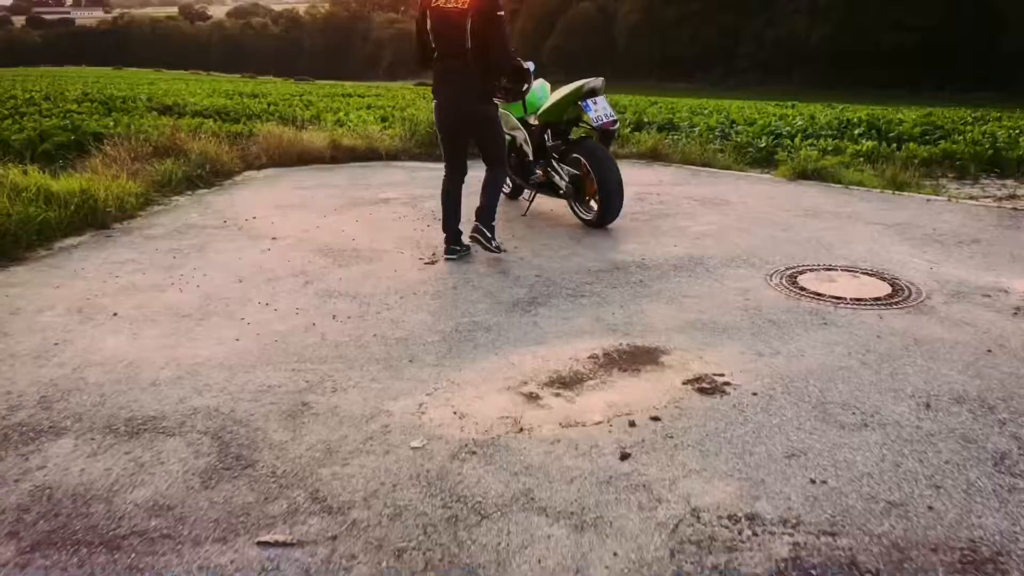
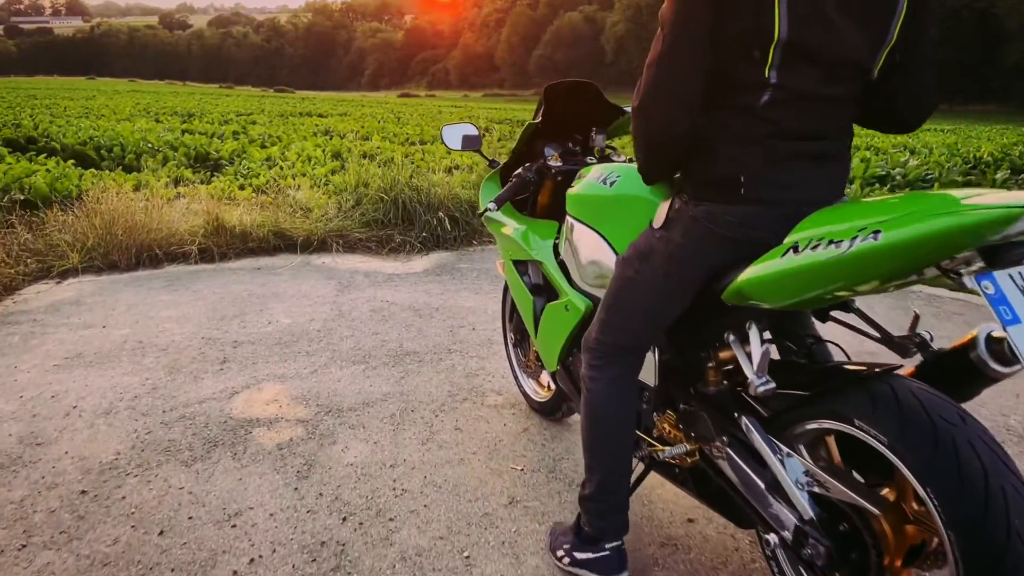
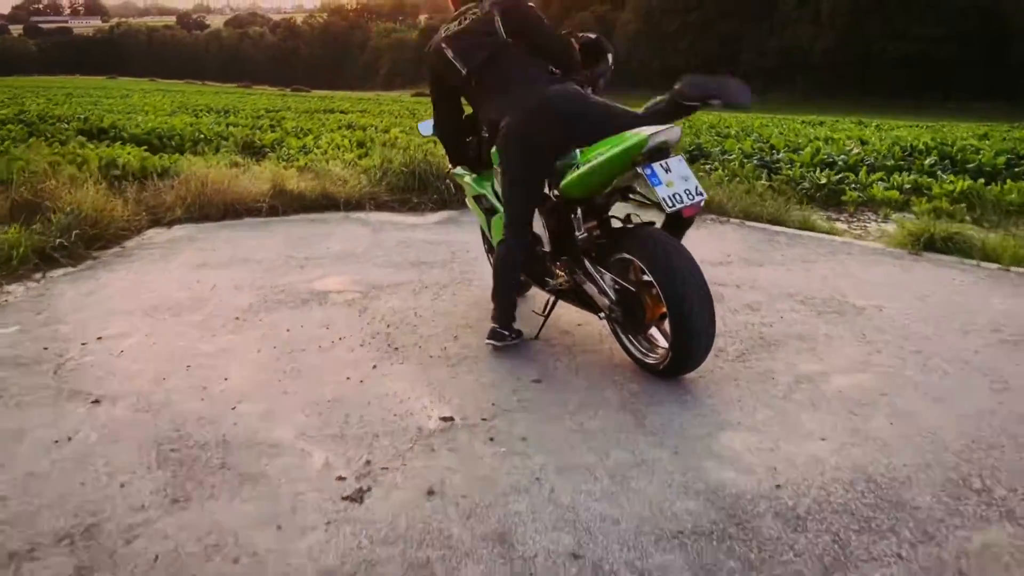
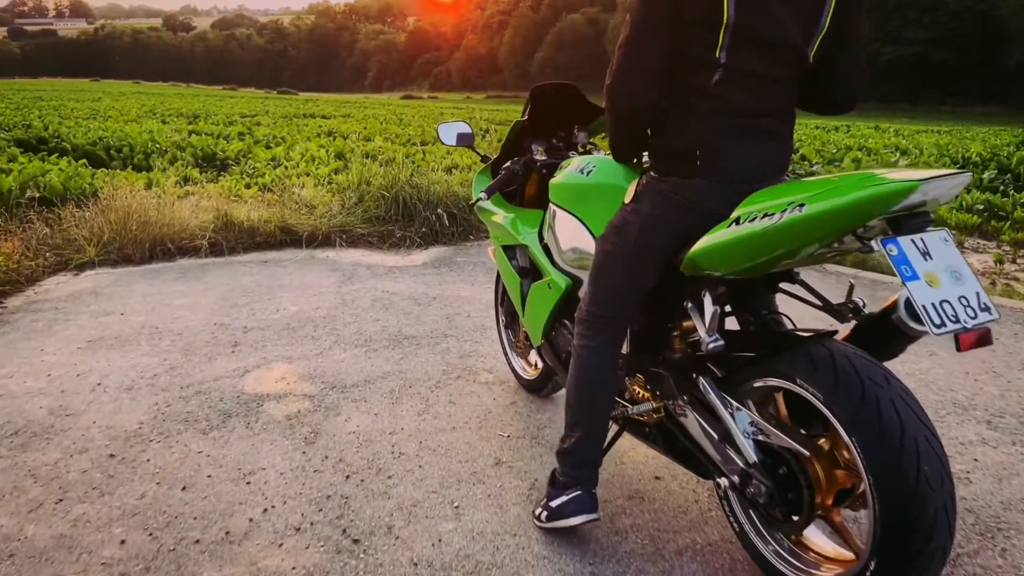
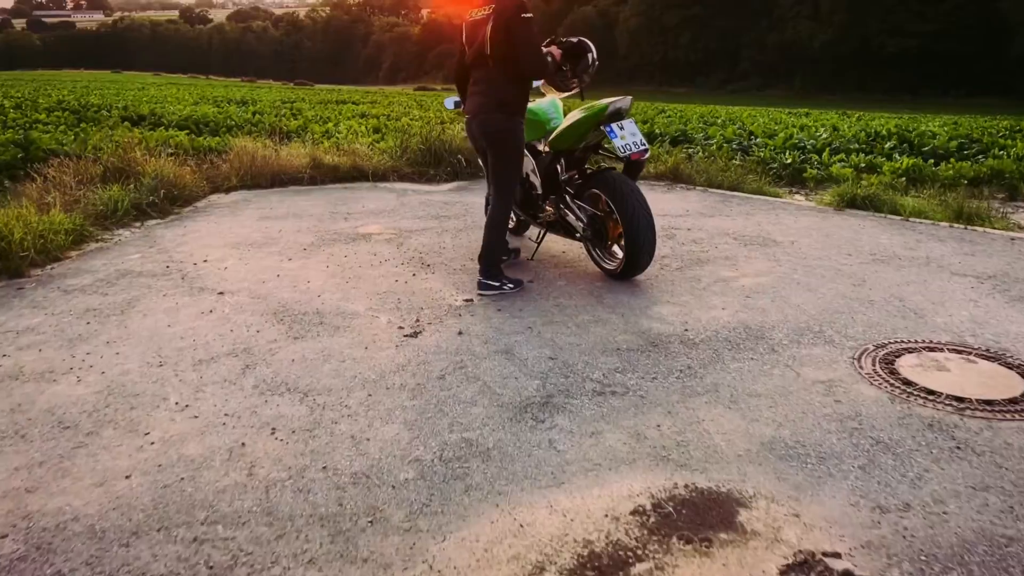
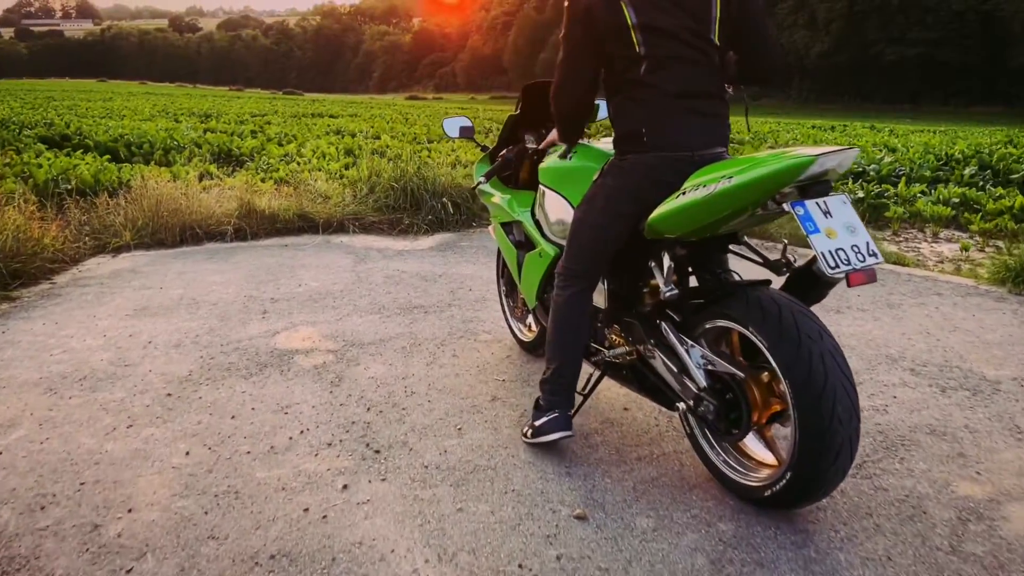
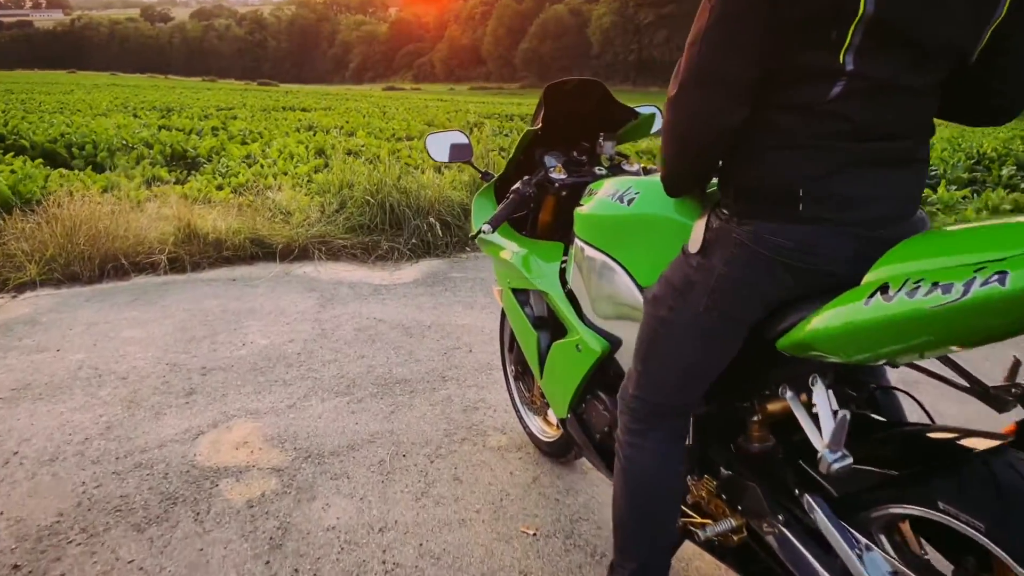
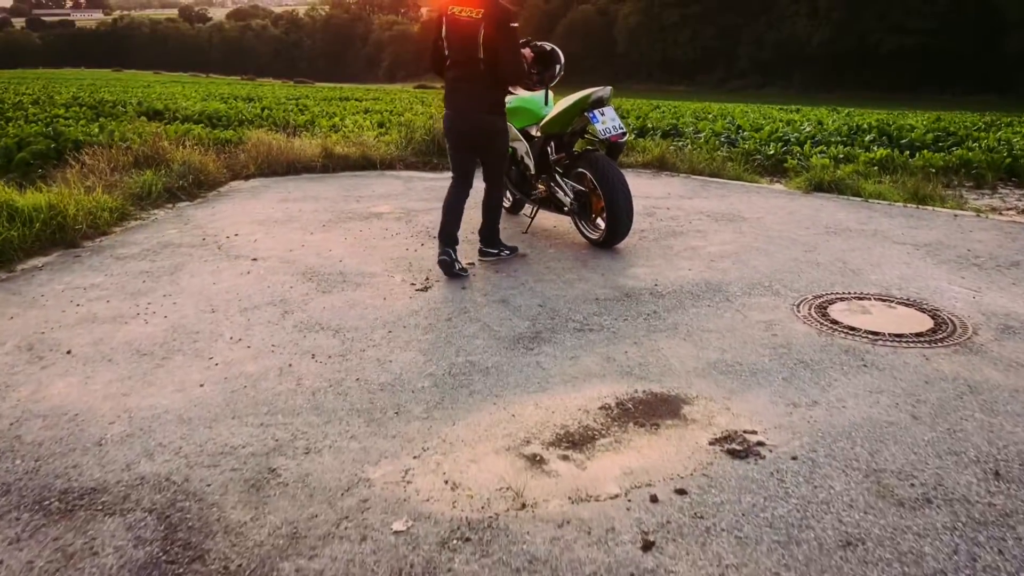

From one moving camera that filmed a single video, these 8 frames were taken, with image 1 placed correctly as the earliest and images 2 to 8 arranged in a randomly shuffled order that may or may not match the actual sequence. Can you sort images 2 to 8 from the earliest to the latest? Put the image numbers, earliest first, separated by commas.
8, 5, 3, 6, 4, 2, 7
